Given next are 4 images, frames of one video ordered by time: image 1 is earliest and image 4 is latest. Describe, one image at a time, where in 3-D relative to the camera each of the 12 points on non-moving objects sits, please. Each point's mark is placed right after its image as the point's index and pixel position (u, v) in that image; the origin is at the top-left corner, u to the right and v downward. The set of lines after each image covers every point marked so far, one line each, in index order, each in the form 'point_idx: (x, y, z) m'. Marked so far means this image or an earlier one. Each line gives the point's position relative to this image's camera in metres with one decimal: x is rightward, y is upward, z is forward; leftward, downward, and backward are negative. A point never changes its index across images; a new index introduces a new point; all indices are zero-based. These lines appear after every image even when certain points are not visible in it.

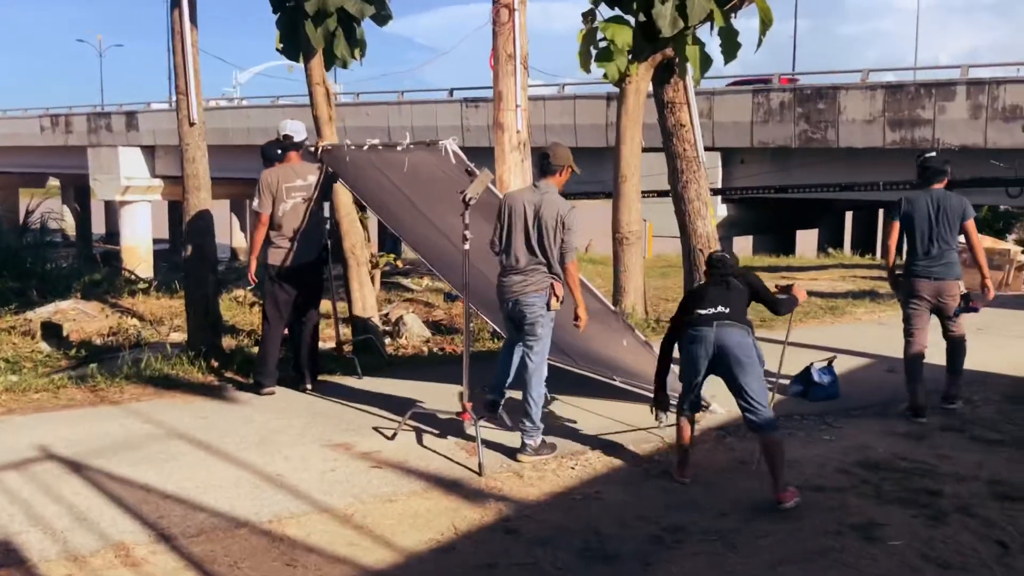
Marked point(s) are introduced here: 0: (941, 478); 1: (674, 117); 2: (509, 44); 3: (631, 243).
0: (+2.5, -1.1, +5.4) m
1: (+2.0, +2.1, +11.1) m
2: (0.0, +2.5, +9.4) m
3: (+1.4, +0.5, +10.5) m
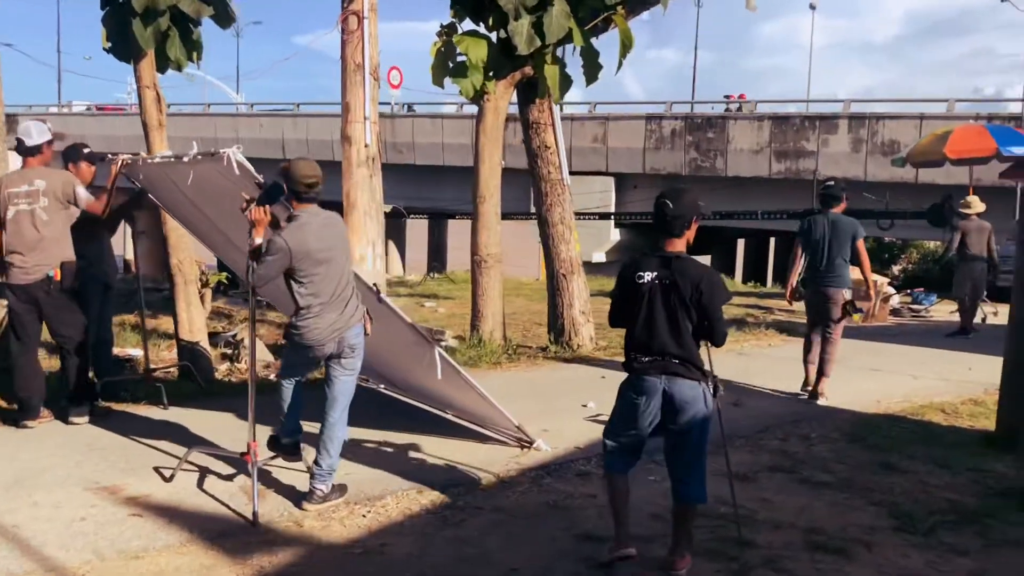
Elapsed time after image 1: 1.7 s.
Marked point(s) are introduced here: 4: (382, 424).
0: (+1.3, -1.3, +5.1) m
1: (+0.3, +1.8, +10.8) m
2: (-1.5, +2.2, +8.9) m
3: (-0.3, +0.2, +10.1) m
4: (-1.0, -1.0, +6.9) m
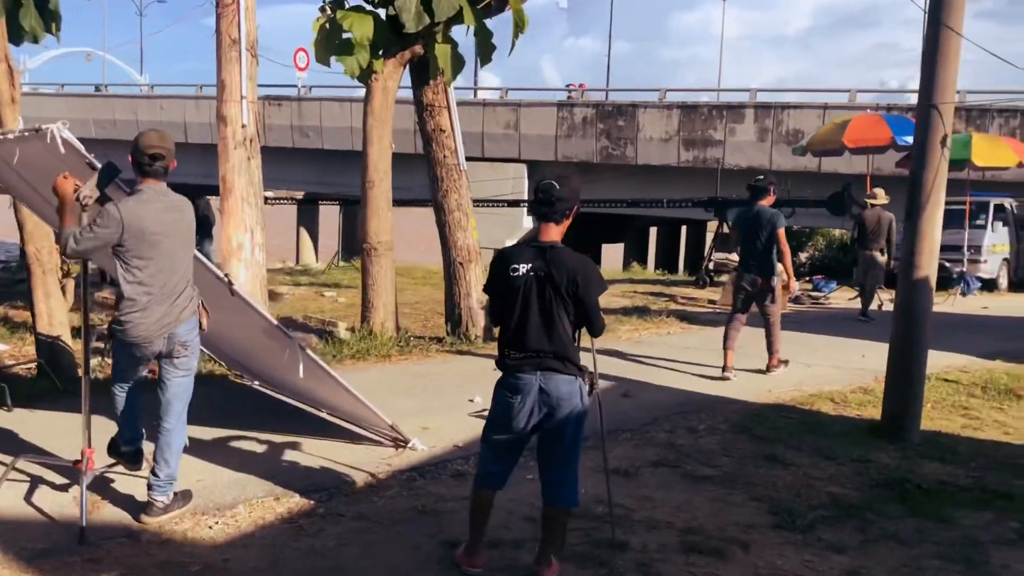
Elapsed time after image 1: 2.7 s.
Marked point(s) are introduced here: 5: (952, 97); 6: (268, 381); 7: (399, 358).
0: (+0.6, -1.3, +4.9) m
1: (-0.9, +1.9, +10.4) m
2: (-2.5, +2.3, +8.4) m
3: (-1.4, +0.4, +9.7) m
4: (-1.8, -0.9, +6.5) m
5: (+3.1, +1.3, +6.5) m
6: (-1.6, -0.6, +5.9) m
7: (-1.1, -0.7, +9.1) m
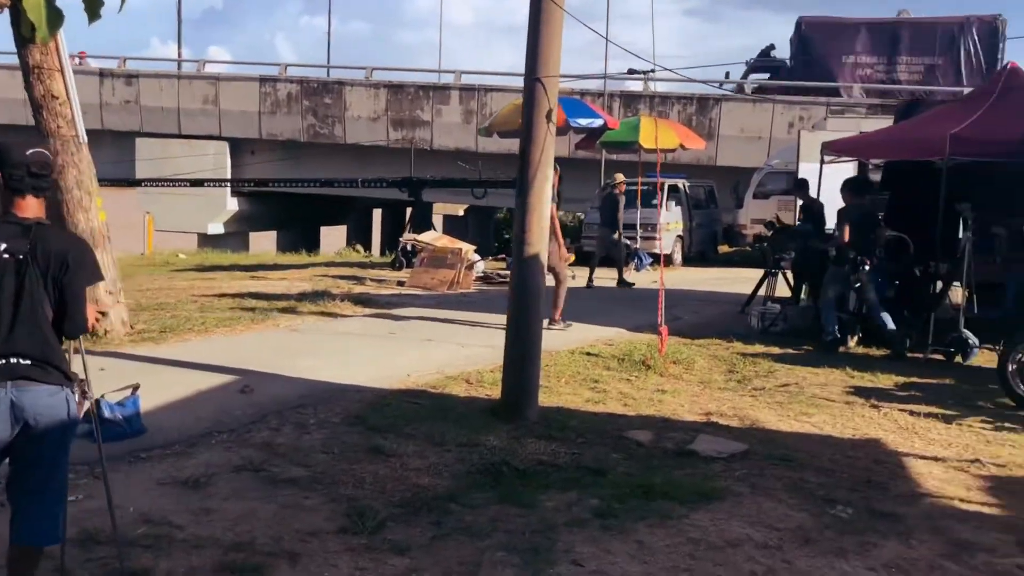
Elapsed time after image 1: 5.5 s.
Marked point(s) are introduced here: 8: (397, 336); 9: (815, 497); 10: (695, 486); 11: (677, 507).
0: (-1.6, -1.2, +4.2) m
1: (-4.6, +2.0, +9.1) m
2: (-5.6, +2.4, +6.7) m
3: (-4.8, +0.4, +8.2) m
4: (-4.4, -0.9, +5.1) m
5: (+0.3, +1.5, +6.4) m
6: (-3.9, -0.6, +4.6) m
7: (-4.4, -0.6, +7.8) m
8: (-1.2, -0.5, +9.8) m
9: (+1.7, -1.2, +5.2) m
10: (+1.1, -1.1, +5.4) m
11: (+0.9, -1.2, +5.0) m
